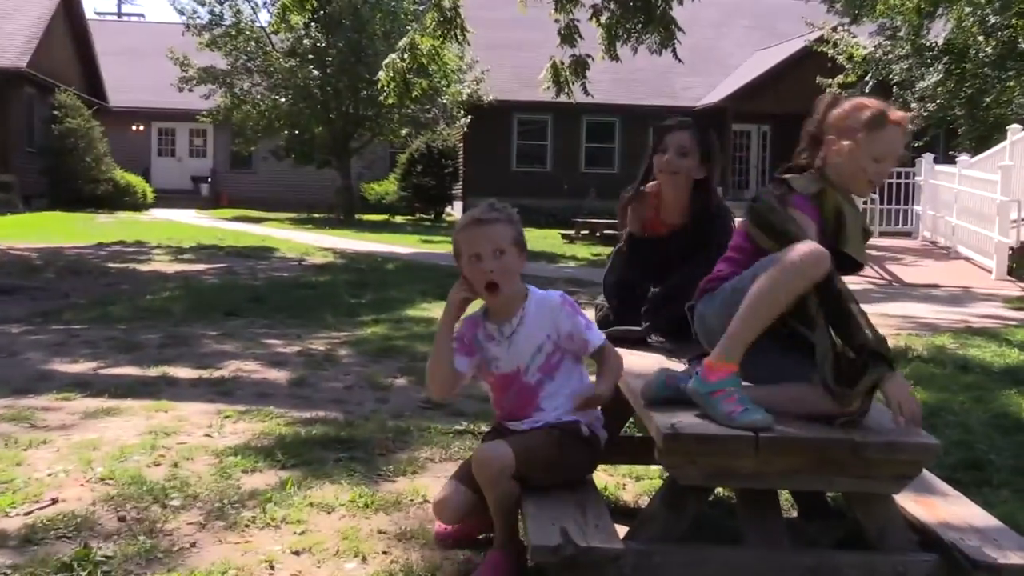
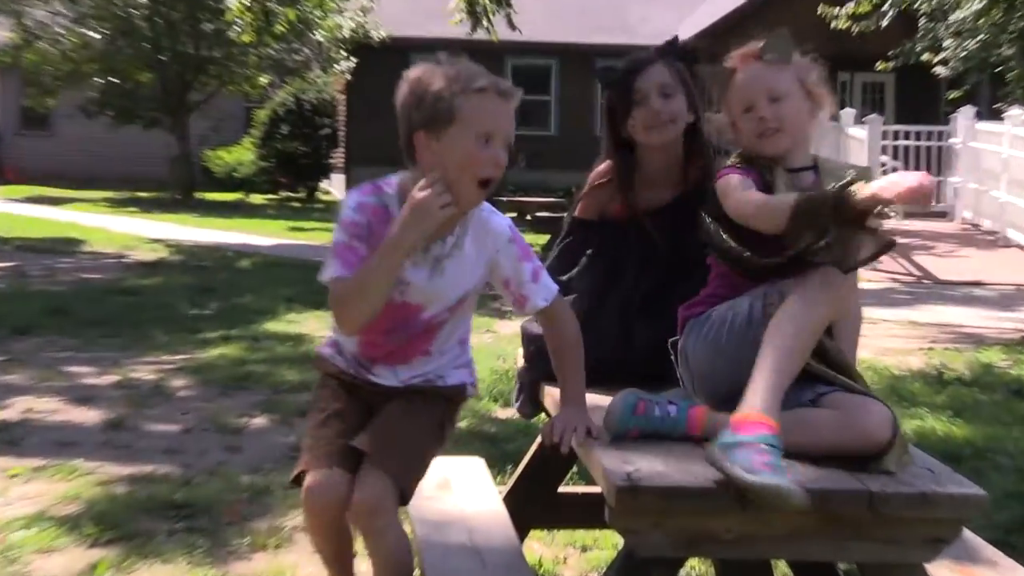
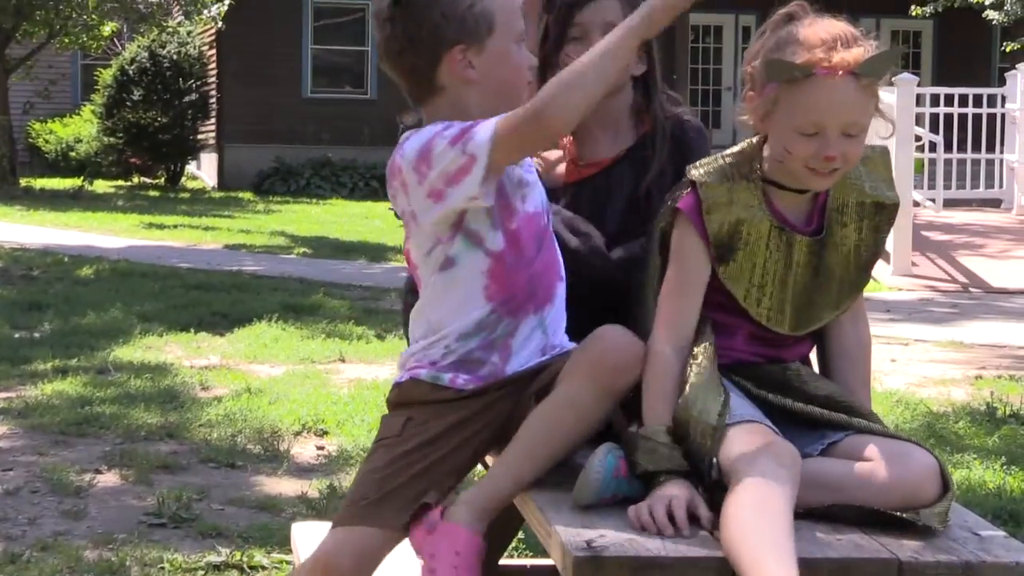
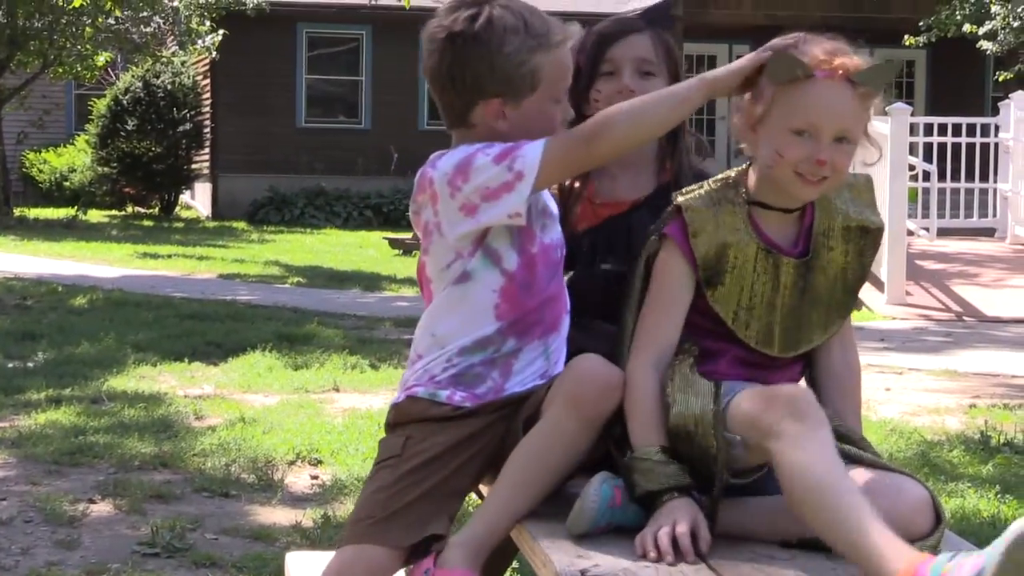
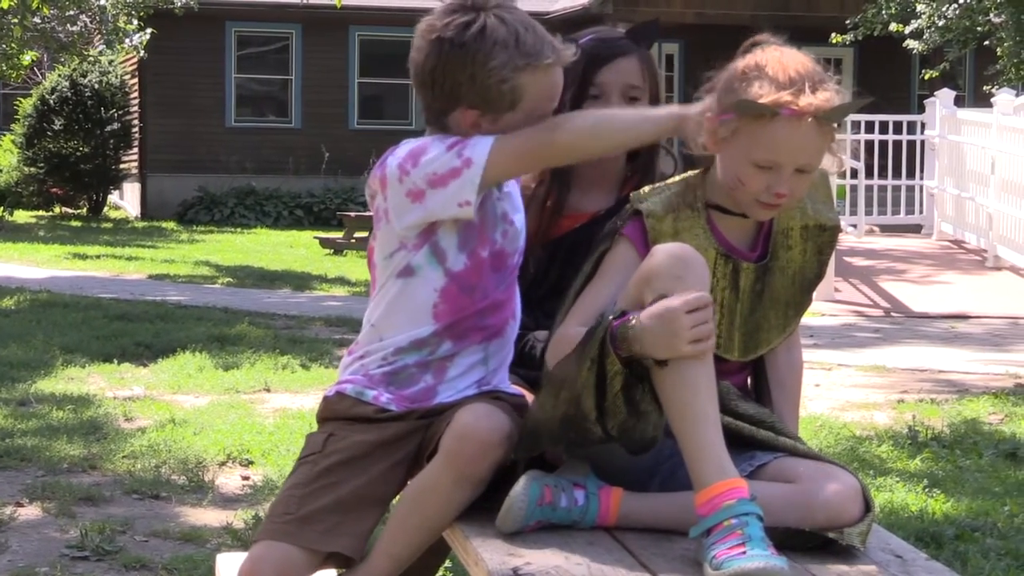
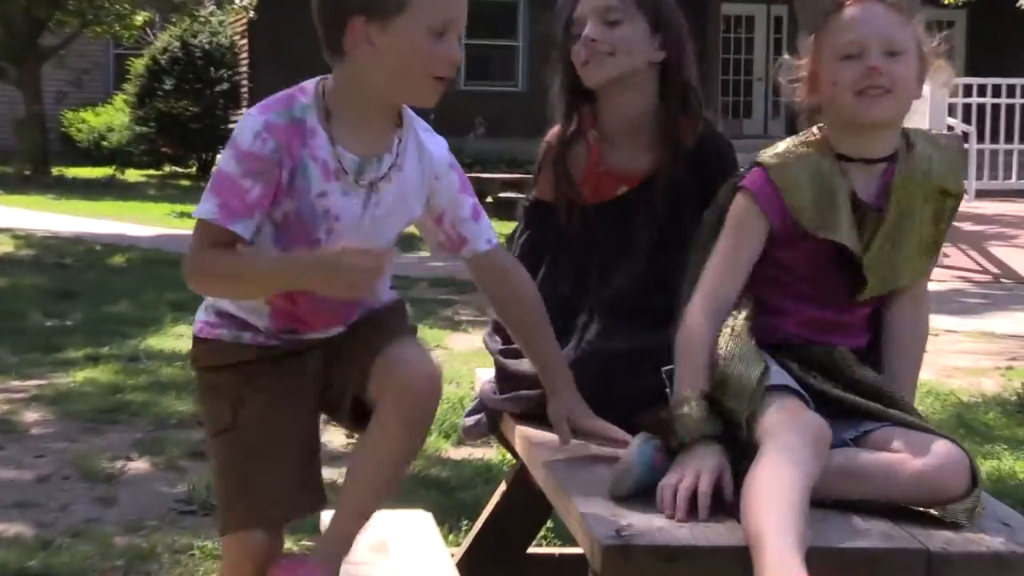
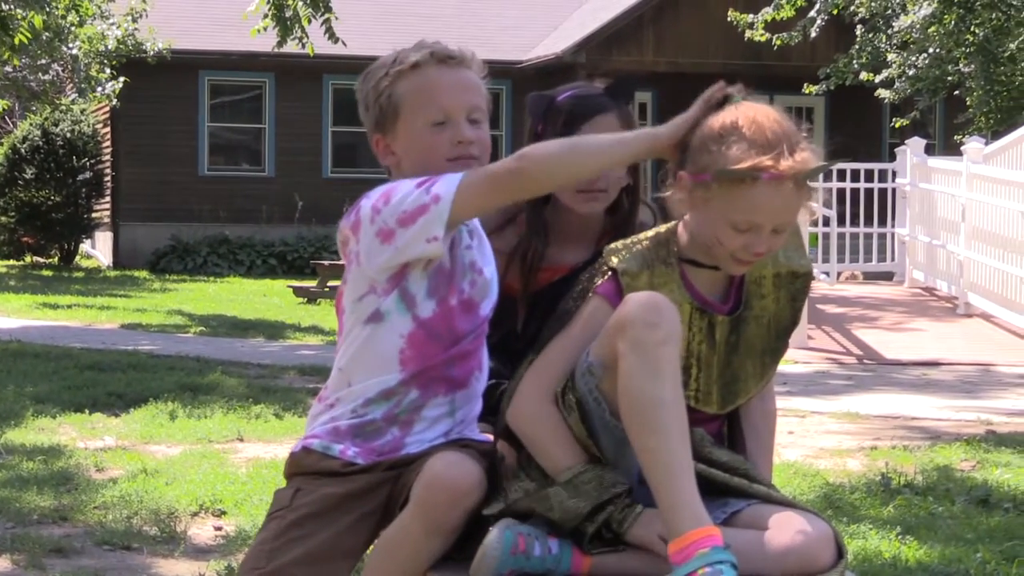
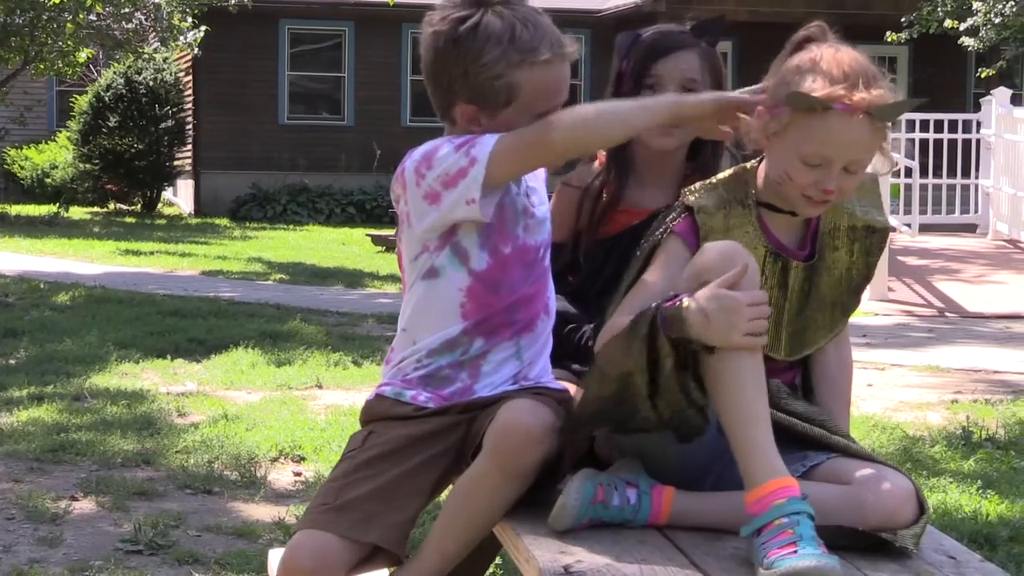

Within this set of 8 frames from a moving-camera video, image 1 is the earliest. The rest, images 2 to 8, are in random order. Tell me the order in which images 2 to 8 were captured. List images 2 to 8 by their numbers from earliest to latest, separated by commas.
2, 6, 3, 4, 8, 5, 7
